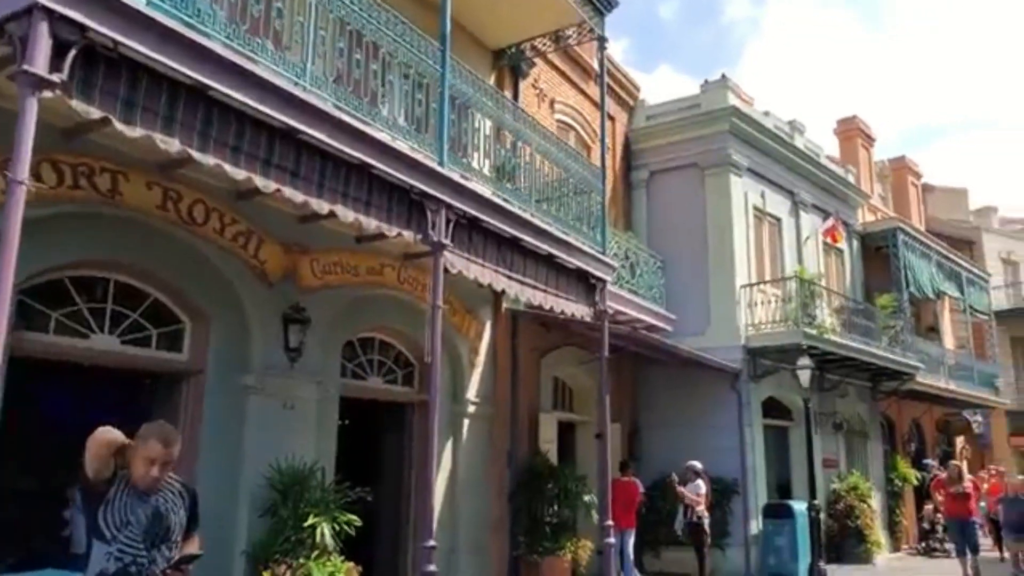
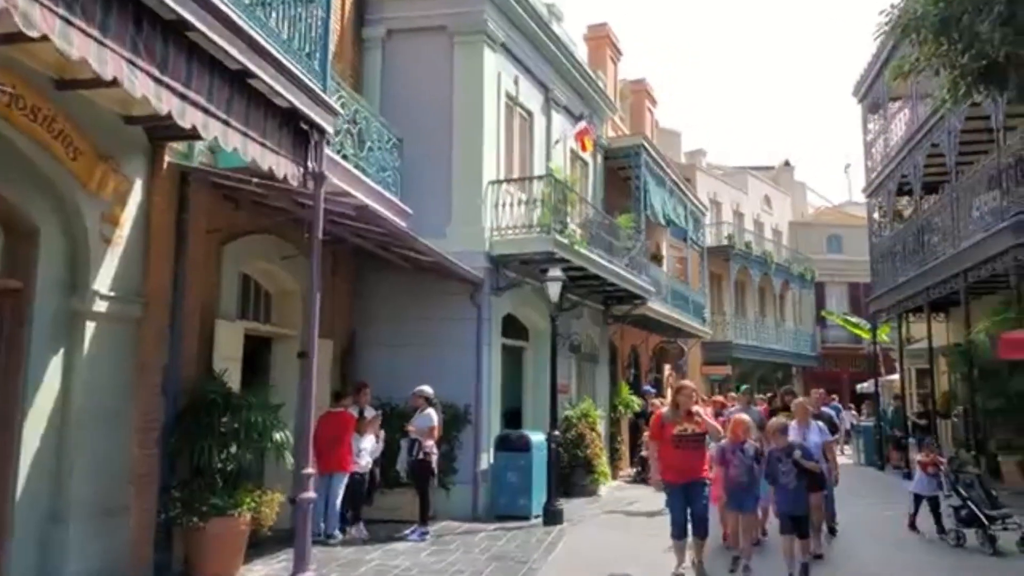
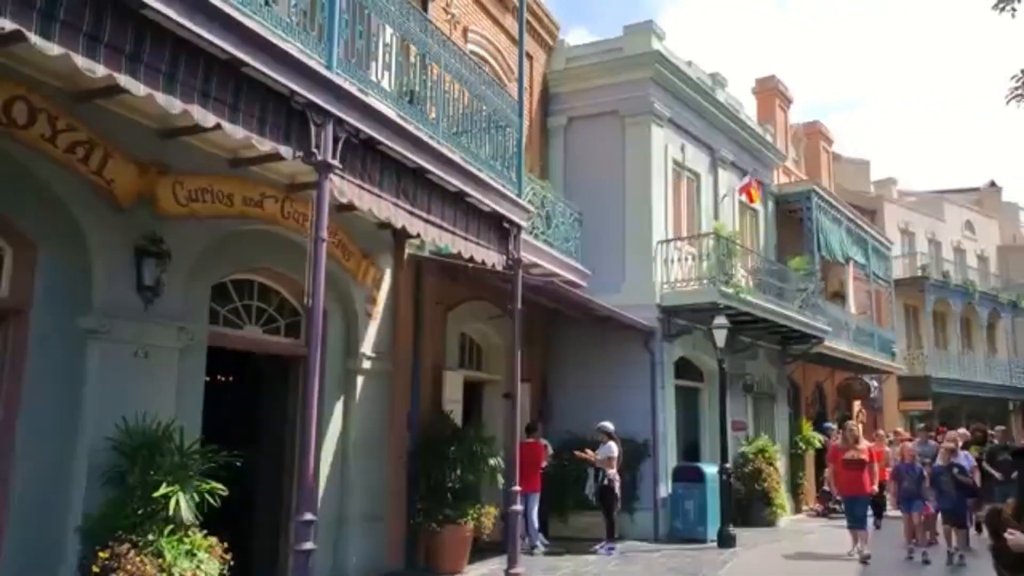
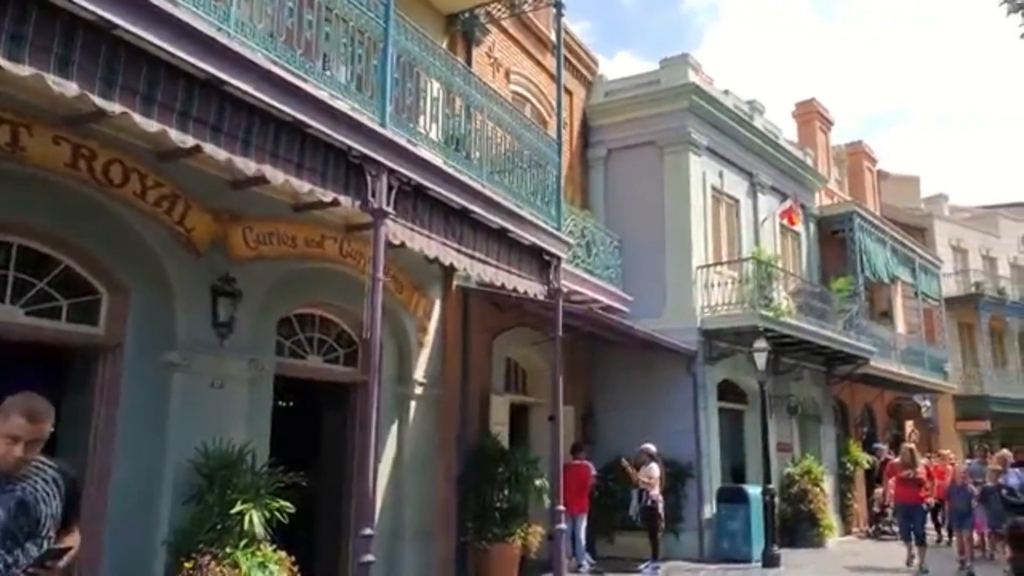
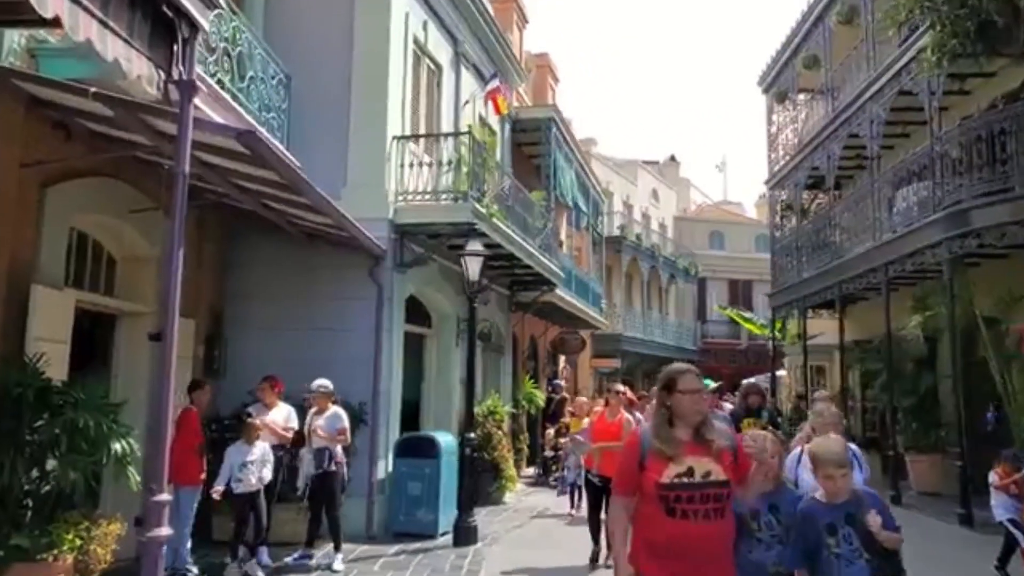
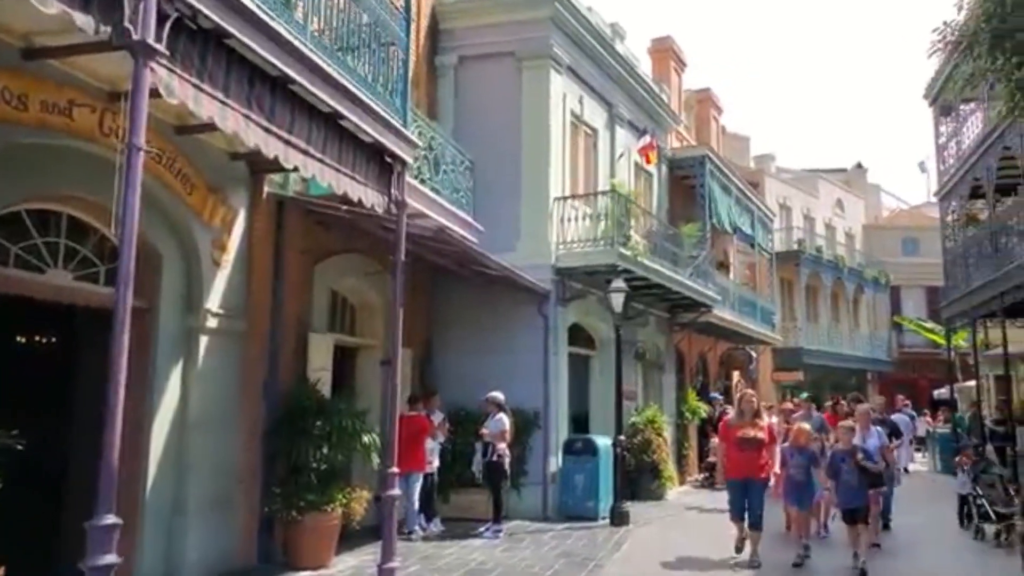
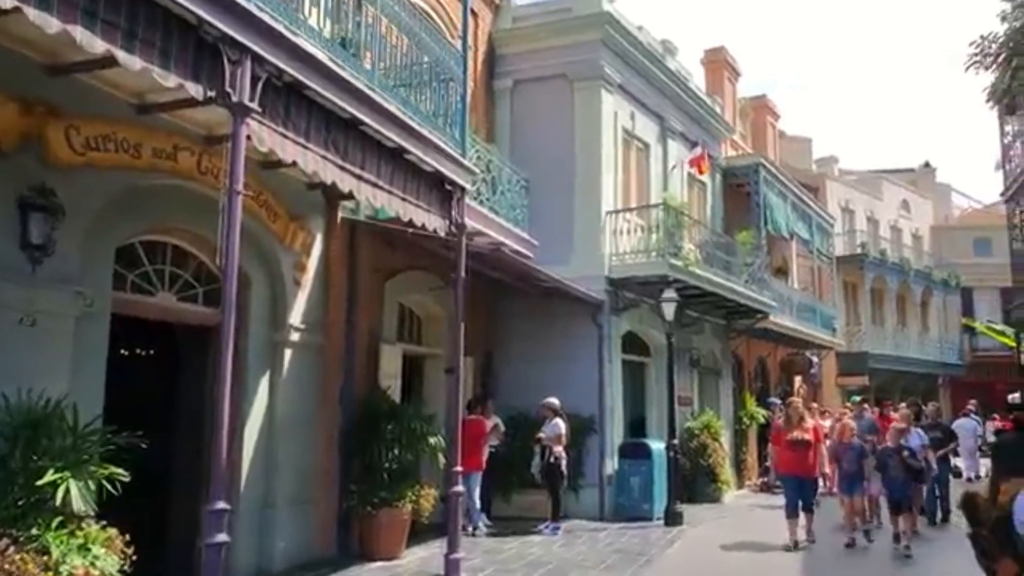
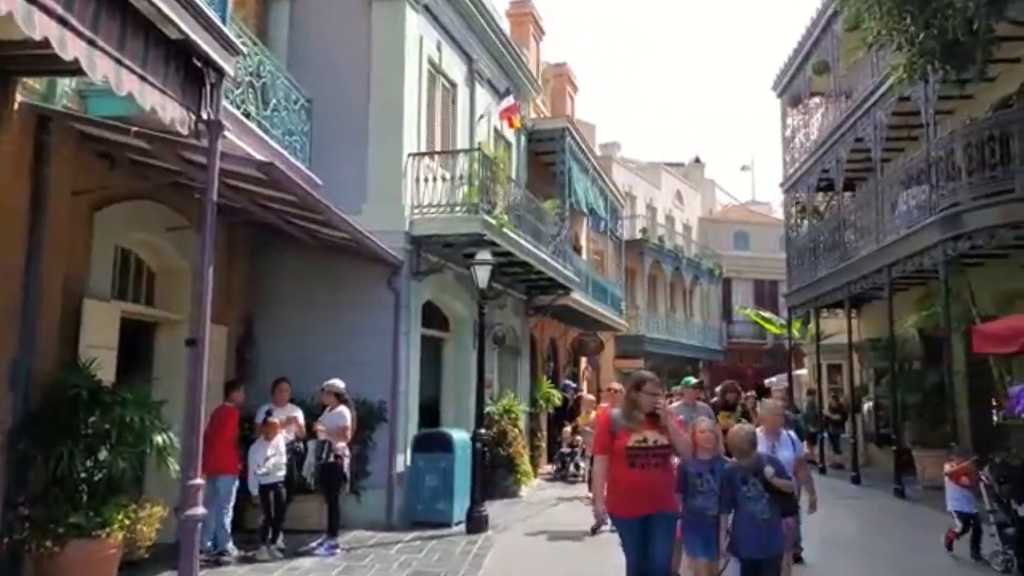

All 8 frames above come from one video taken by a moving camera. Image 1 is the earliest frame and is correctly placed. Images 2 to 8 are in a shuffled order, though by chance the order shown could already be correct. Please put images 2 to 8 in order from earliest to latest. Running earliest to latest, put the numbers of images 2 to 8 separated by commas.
4, 3, 7, 6, 2, 8, 5
